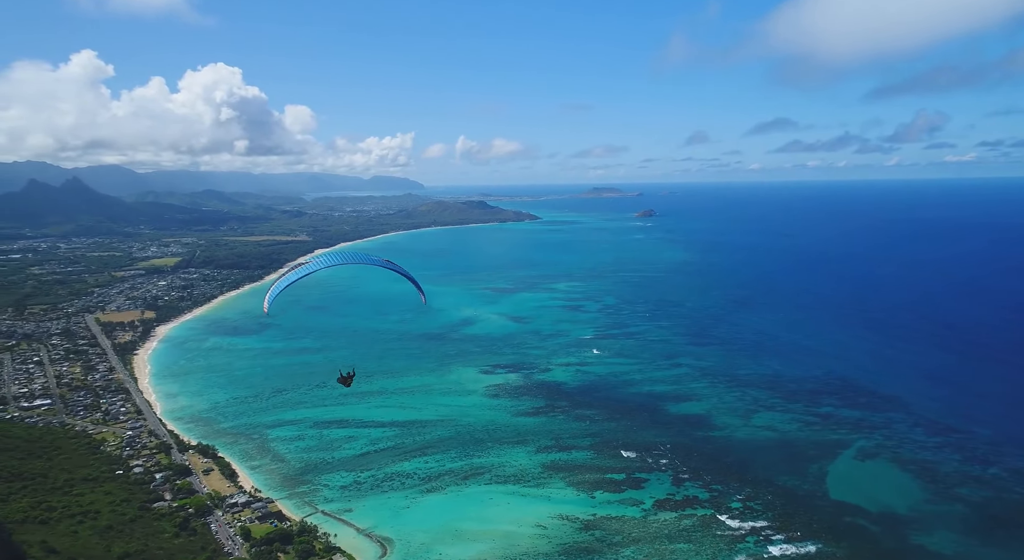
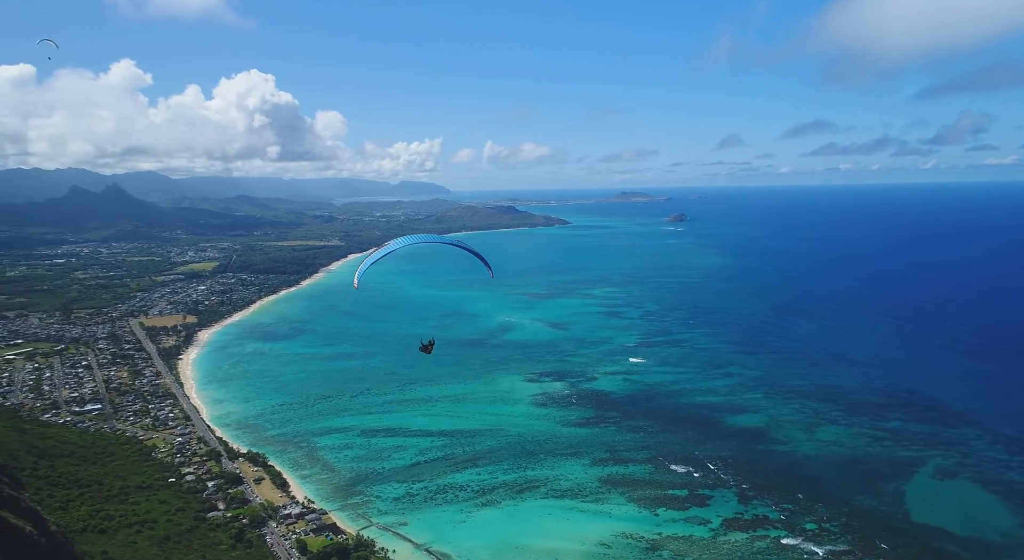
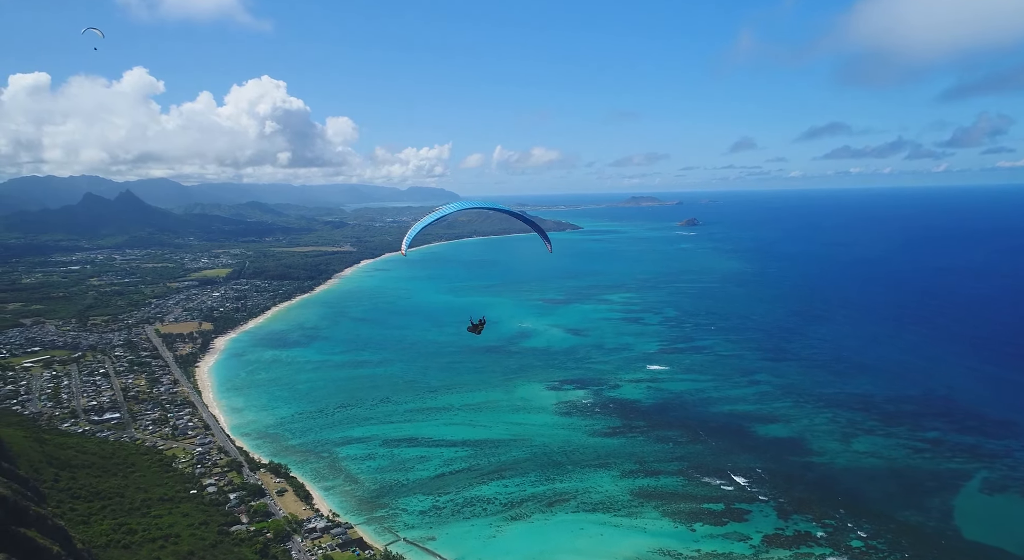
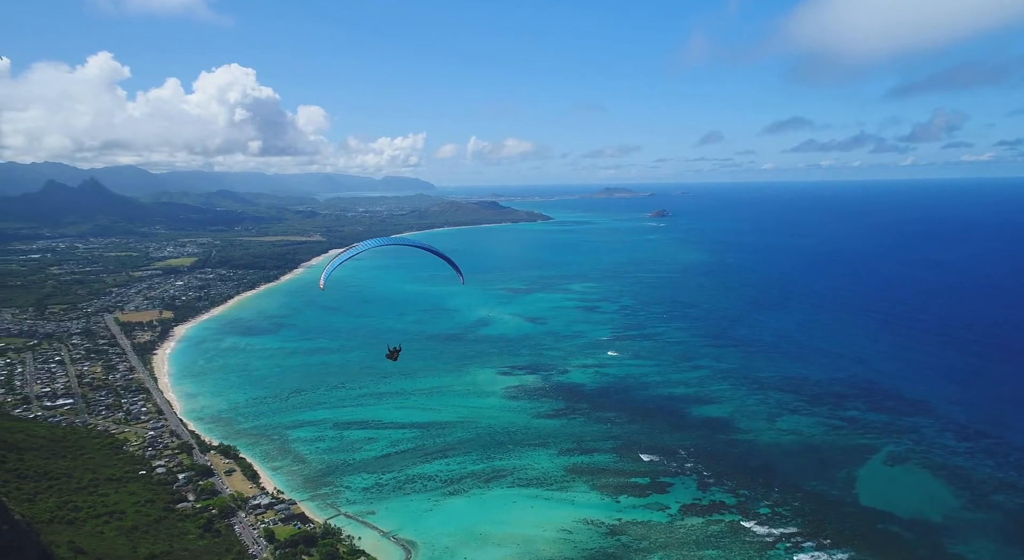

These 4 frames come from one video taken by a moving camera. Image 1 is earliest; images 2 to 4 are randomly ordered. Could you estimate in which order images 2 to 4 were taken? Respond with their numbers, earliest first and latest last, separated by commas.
4, 2, 3
